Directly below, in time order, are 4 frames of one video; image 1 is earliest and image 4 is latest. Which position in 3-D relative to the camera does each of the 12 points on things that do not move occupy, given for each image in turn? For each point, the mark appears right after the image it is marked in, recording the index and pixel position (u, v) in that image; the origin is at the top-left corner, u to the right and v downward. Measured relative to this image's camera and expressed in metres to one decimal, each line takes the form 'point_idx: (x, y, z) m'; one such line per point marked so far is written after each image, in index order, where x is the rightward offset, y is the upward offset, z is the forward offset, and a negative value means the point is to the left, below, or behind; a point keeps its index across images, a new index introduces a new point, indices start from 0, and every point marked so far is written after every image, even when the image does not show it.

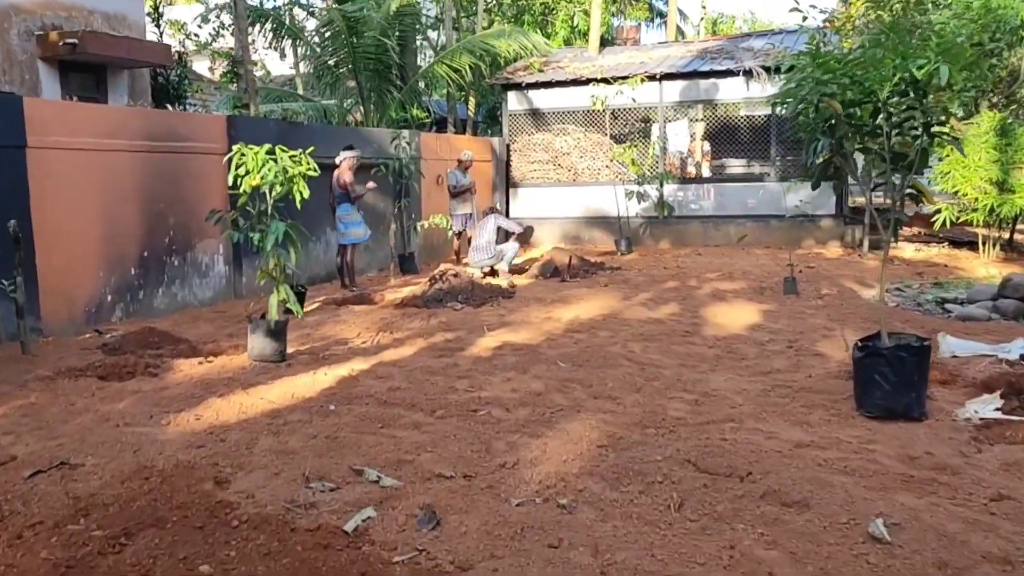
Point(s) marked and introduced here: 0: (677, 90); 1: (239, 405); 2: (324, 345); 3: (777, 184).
0: (+2.9, +3.5, +15.5) m
1: (-1.6, -0.7, +5.1) m
2: (-1.5, -0.5, +7.1) m
3: (+4.5, +1.8, +15.1) m
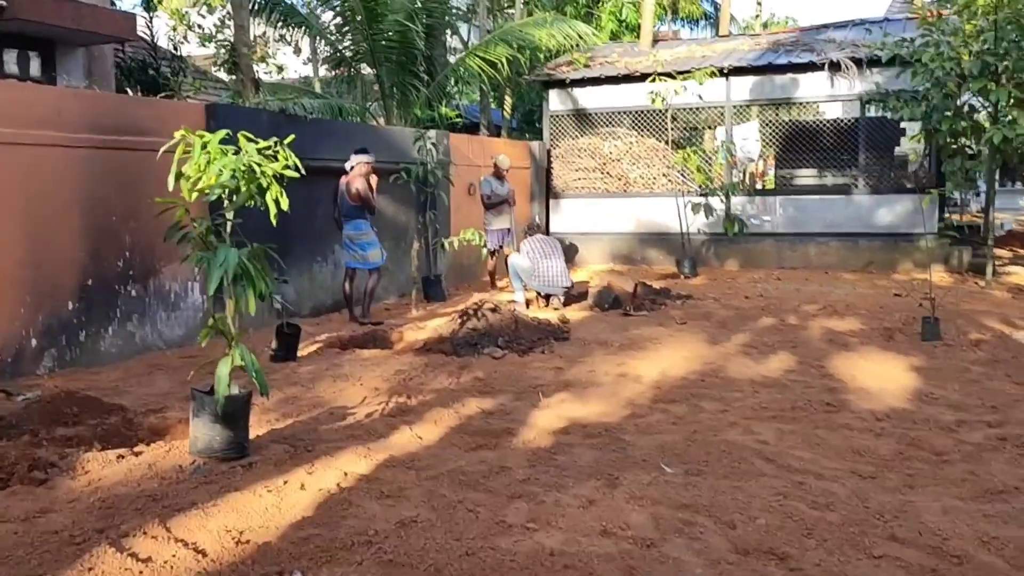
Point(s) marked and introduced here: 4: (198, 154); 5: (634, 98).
0: (+3.5, +3.0, +13.3) m
1: (-1.2, -0.9, +3.0) m
2: (-1.1, -0.7, +5.0) m
3: (+5.1, +1.3, +12.9) m
4: (-1.5, +0.6, +4.2) m
5: (+1.9, +3.0, +14.0) m
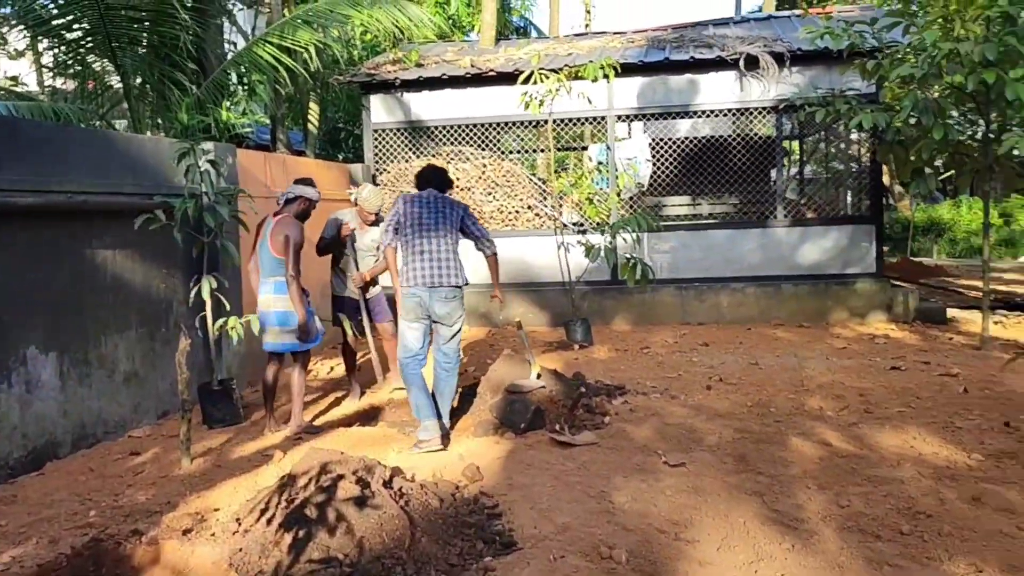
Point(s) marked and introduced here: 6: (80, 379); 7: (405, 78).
0: (+1.4, +2.3, +10.3) m
1: (-0.6, -1.4, -1.0) m
2: (-1.0, -1.3, +1.0) m
3: (+3.2, +0.7, +10.2) m
4: (-1.2, +0.1, +0.2) m
5: (-0.3, +2.1, +10.6) m
6: (-2.7, -0.6, +5.5) m
7: (-1.3, +2.5, +10.4) m
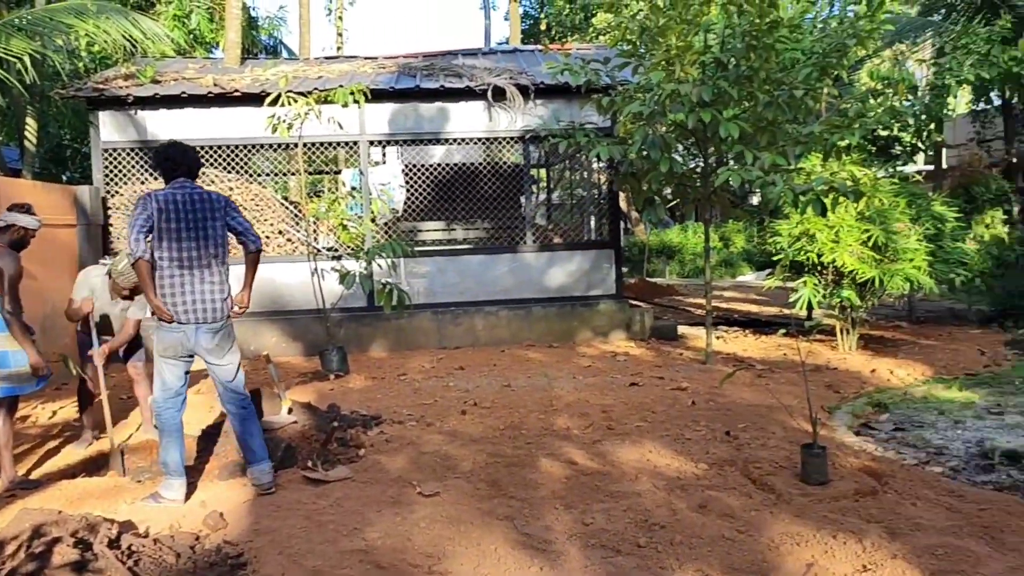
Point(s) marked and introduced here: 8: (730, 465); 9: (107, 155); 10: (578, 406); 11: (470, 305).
0: (-1.5, +2.0, +10.3) m
1: (-0.3, -1.5, -1.2) m
2: (-1.2, -1.4, +0.6) m
3: (+0.3, +0.4, +10.6) m
4: (-1.3, 0.0, -0.2) m
5: (-3.2, +1.8, +10.1) m
6: (-4.1, -0.8, +4.5) m
7: (-4.1, +2.1, +9.7) m
8: (+1.3, -1.0, +5.1) m
9: (-4.6, +1.5, +10.0) m
10: (+0.5, -0.9, +6.9) m
11: (-0.5, -0.2, +10.5) m
